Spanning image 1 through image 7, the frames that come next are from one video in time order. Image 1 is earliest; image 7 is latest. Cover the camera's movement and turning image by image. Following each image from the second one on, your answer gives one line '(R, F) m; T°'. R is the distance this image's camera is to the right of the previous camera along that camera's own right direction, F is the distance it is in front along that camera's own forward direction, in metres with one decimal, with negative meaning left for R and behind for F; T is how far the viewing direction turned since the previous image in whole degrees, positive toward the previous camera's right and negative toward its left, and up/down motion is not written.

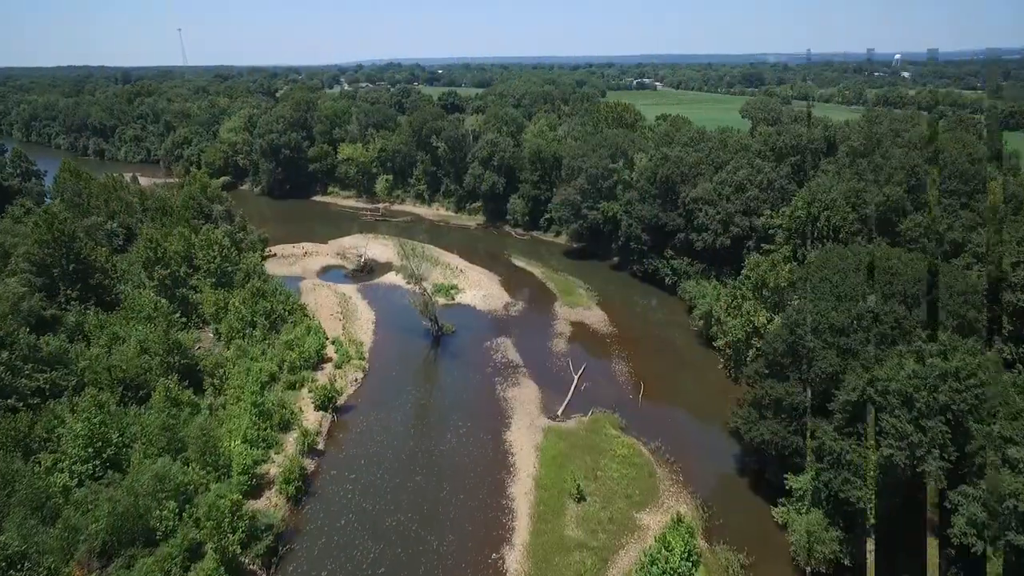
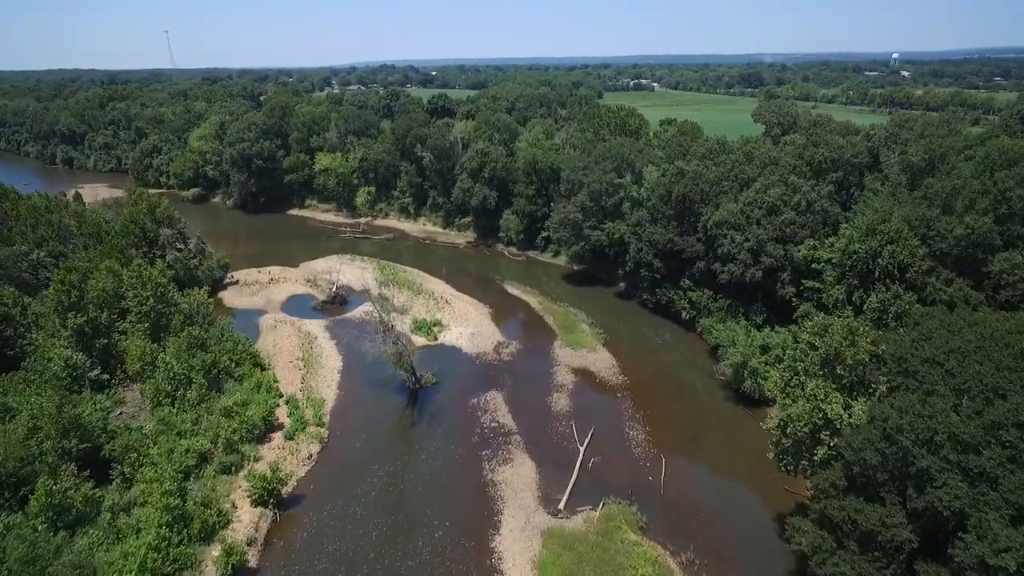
(+0.4, +7.9) m; 0°
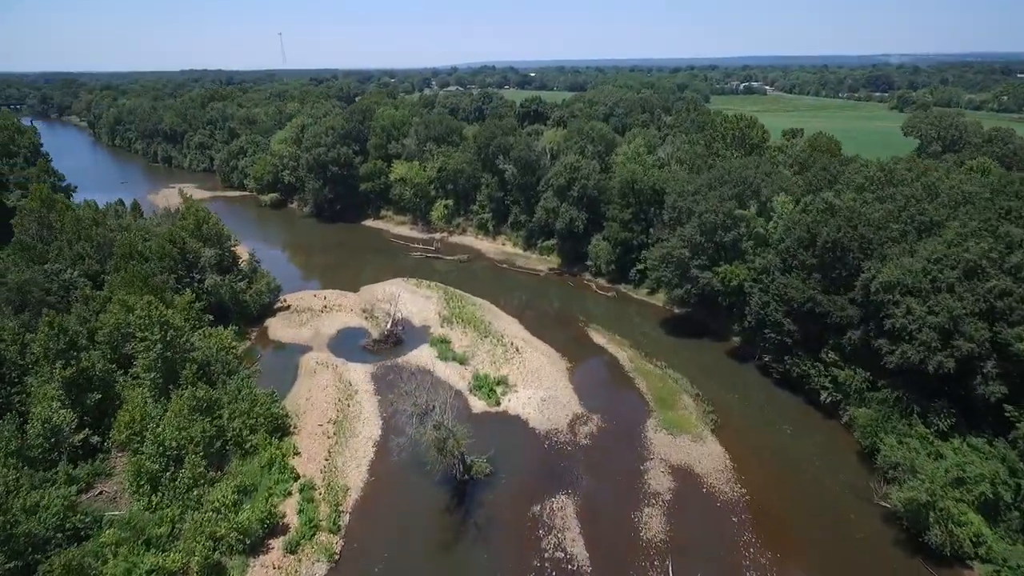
(+0.2, +9.7) m; -8°
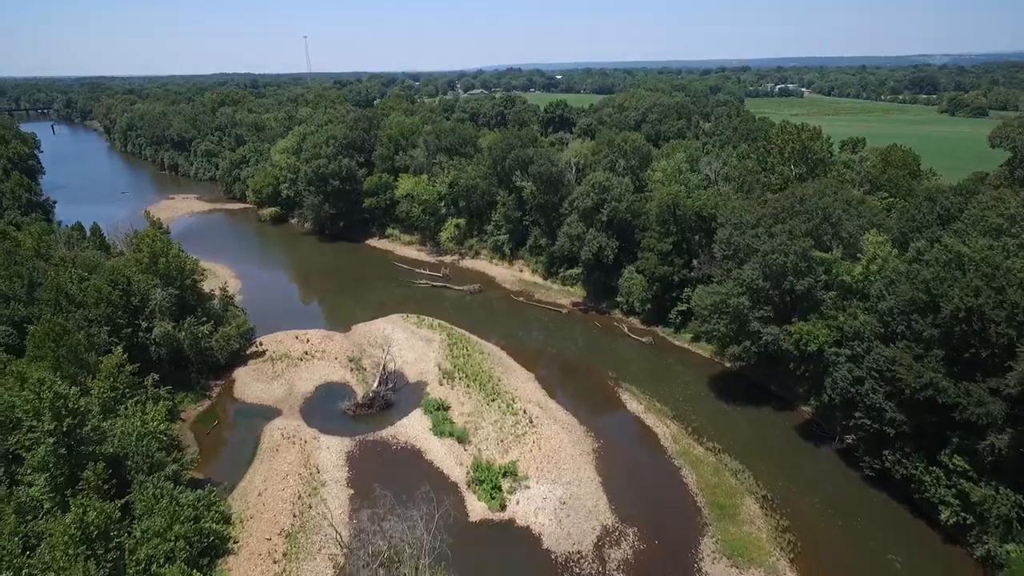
(+0.7, +9.2) m; -2°
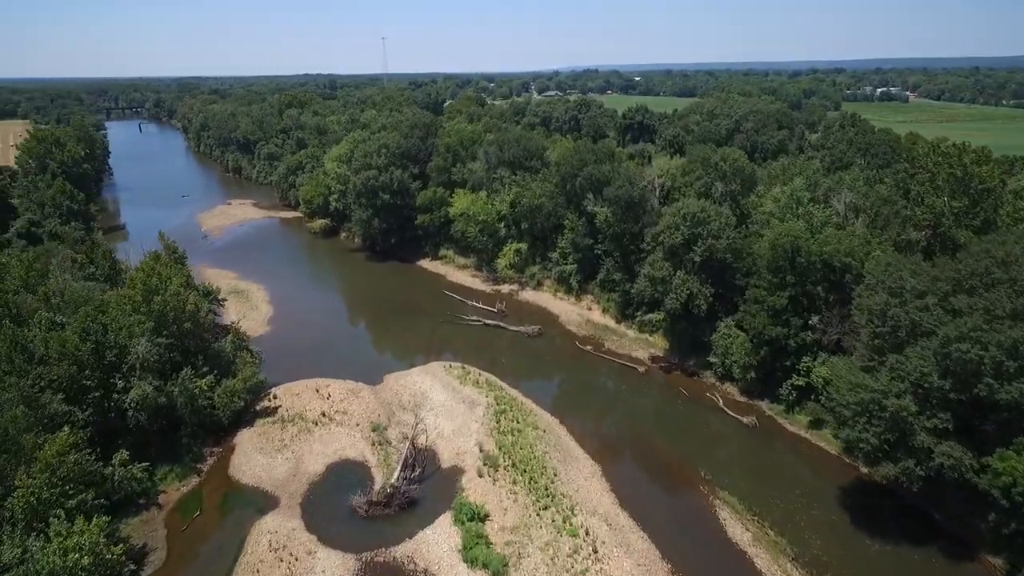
(0.0, +9.5) m; -6°
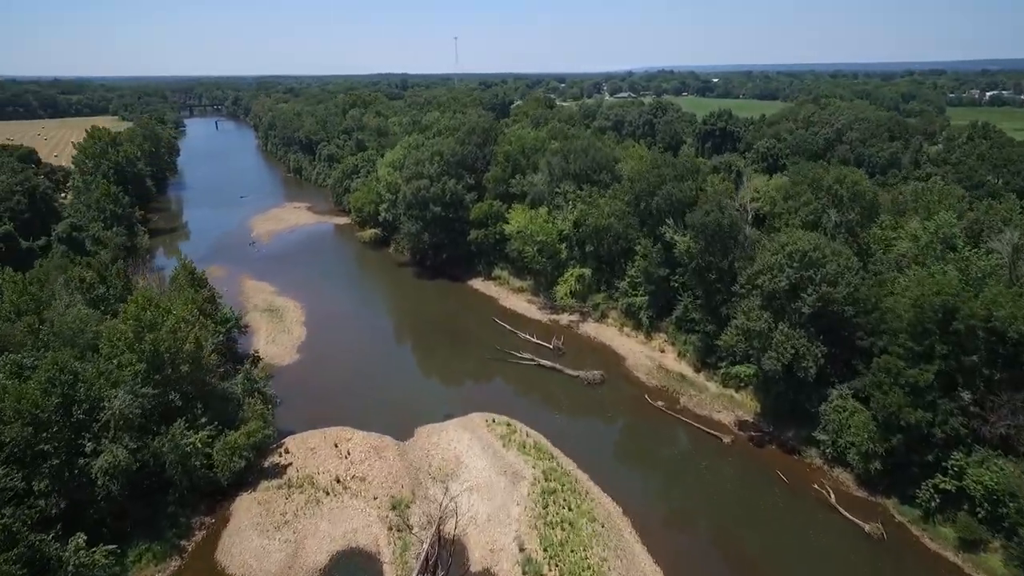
(+0.2, +7.3) m; -6°
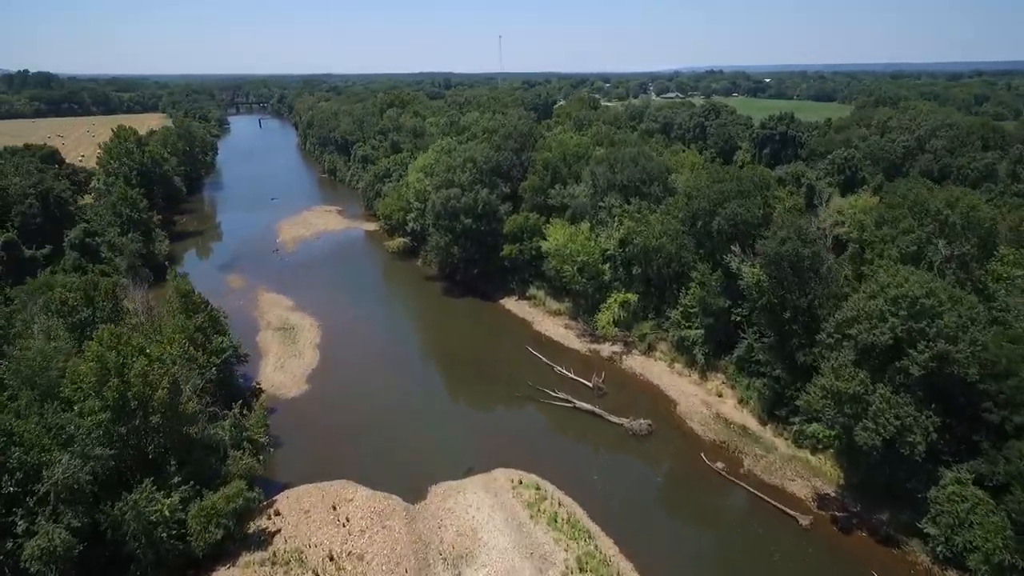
(+0.2, +5.8) m; -4°
